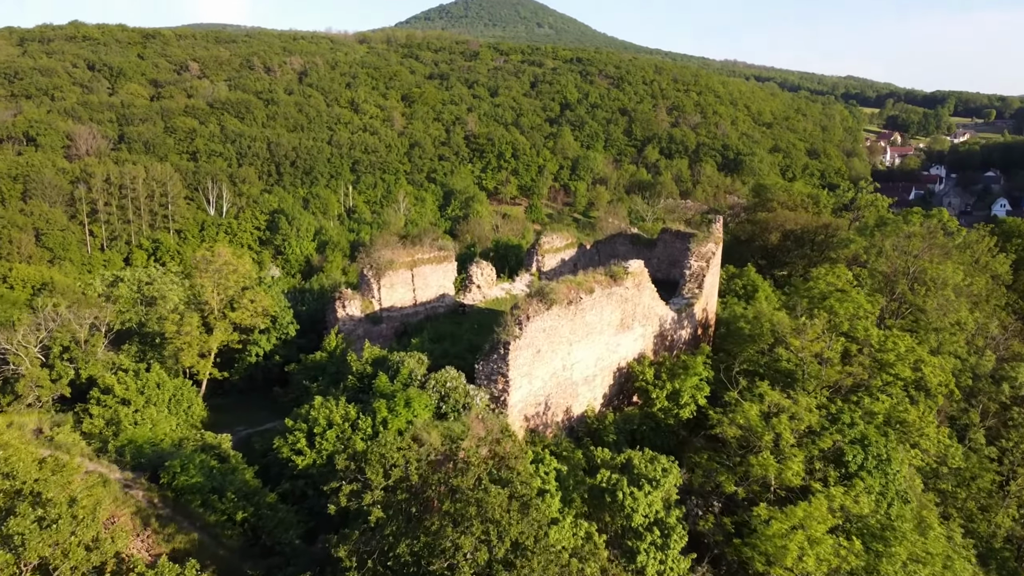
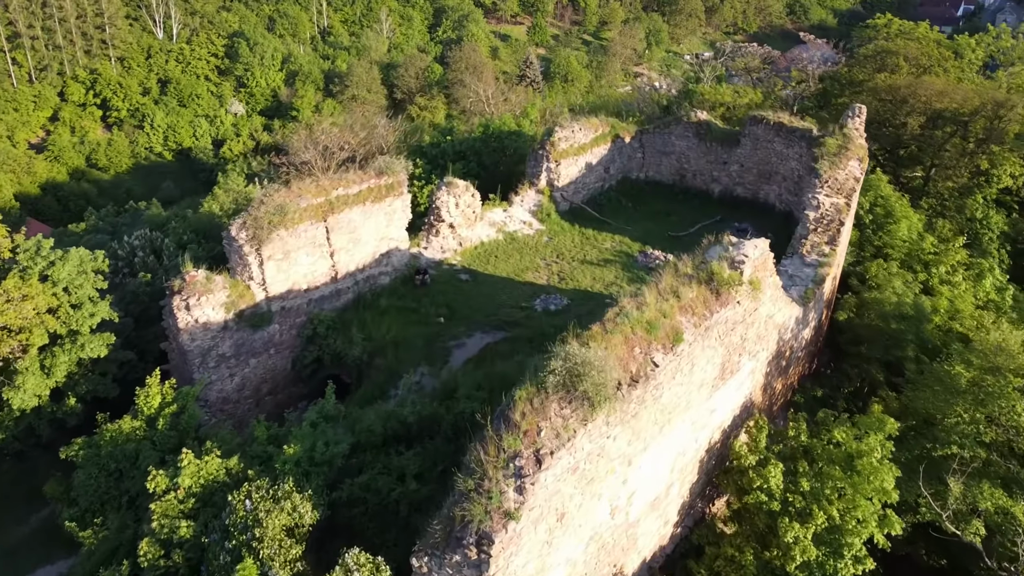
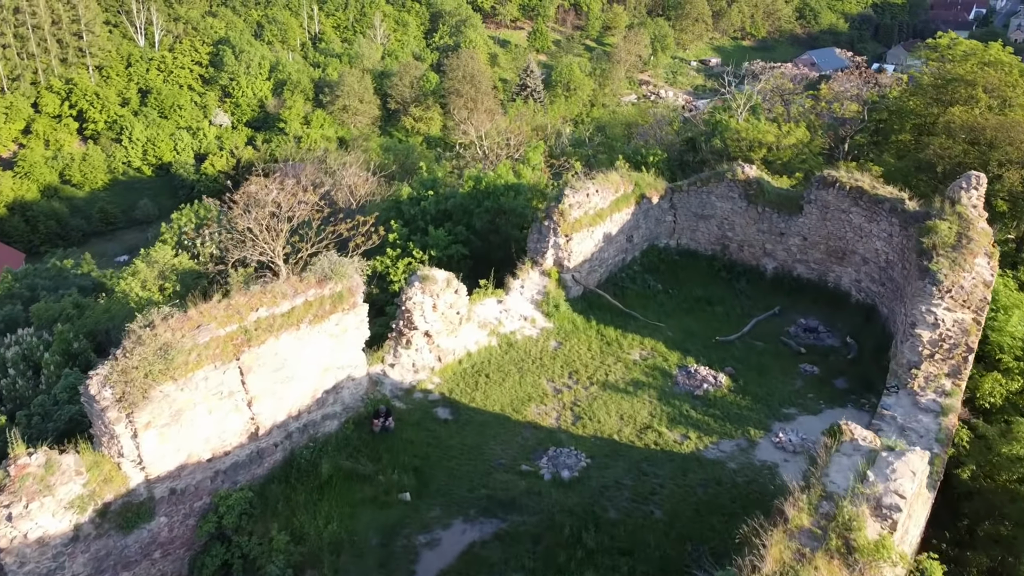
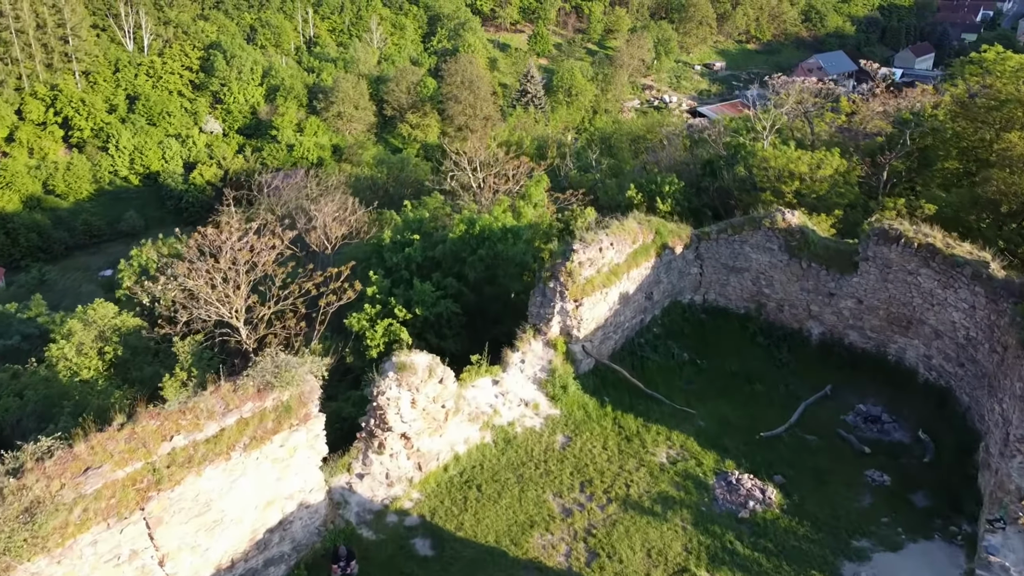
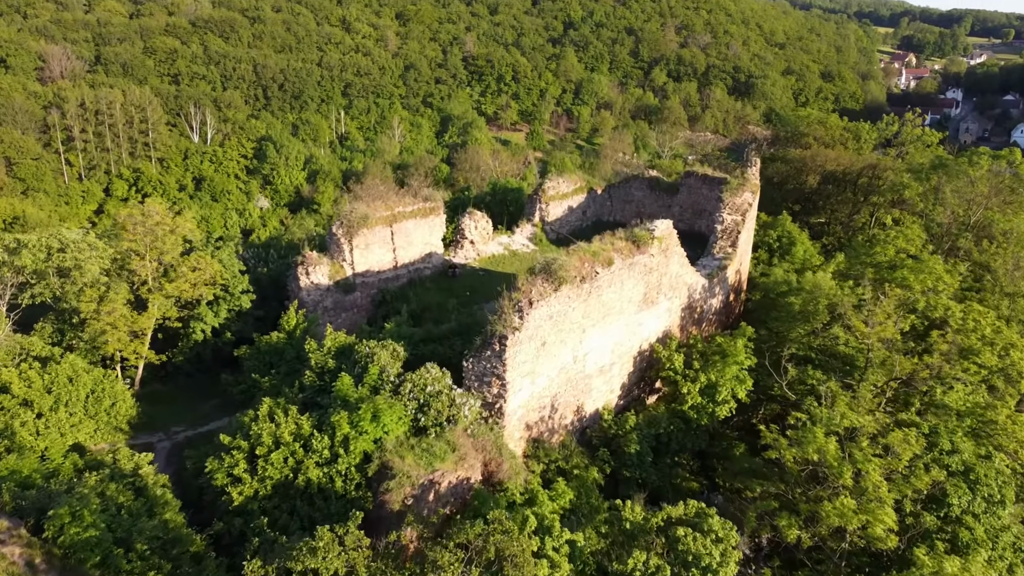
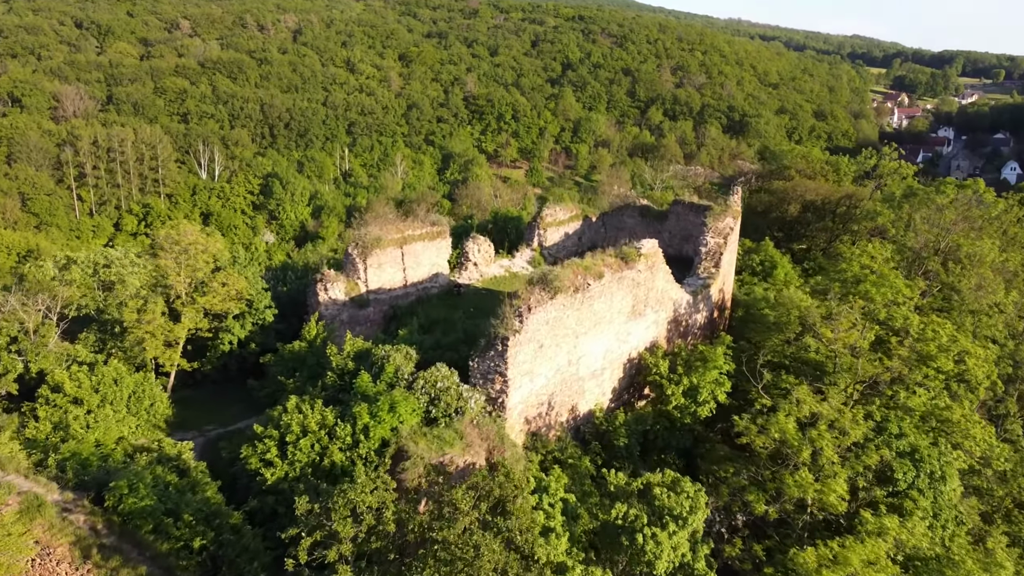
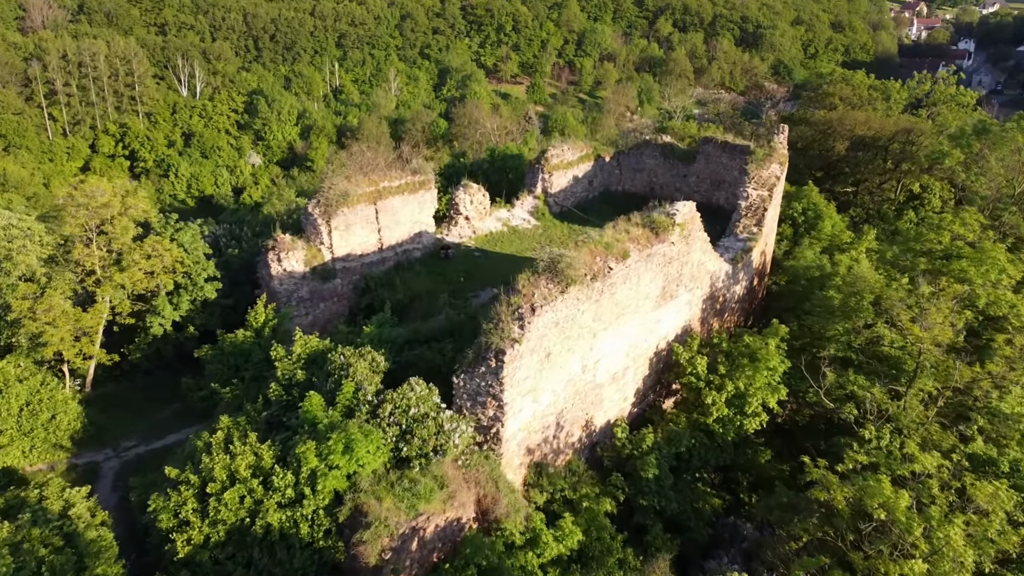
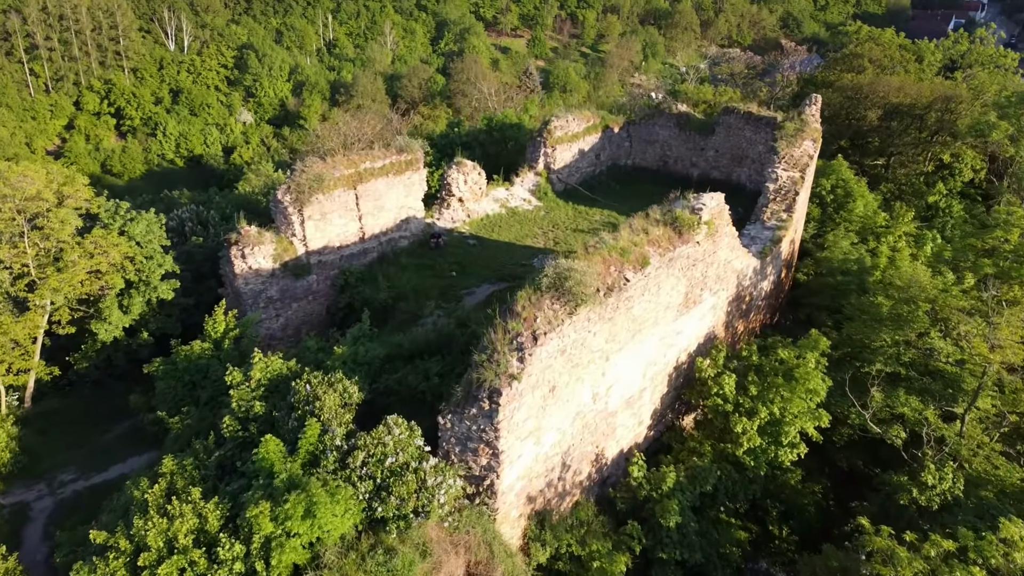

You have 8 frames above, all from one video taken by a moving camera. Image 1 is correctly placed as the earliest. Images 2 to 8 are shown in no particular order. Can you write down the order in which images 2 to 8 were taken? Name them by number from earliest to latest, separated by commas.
6, 5, 7, 8, 2, 3, 4
